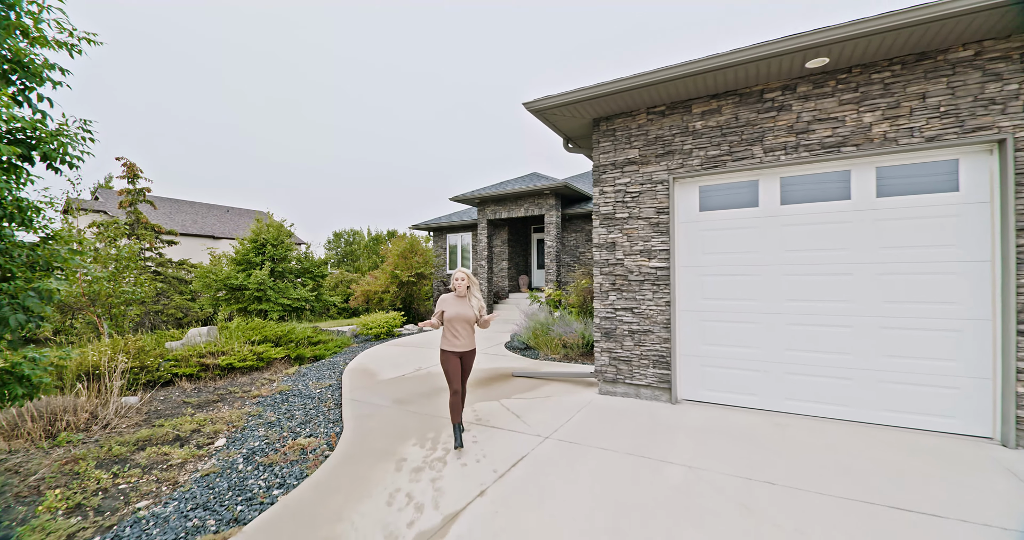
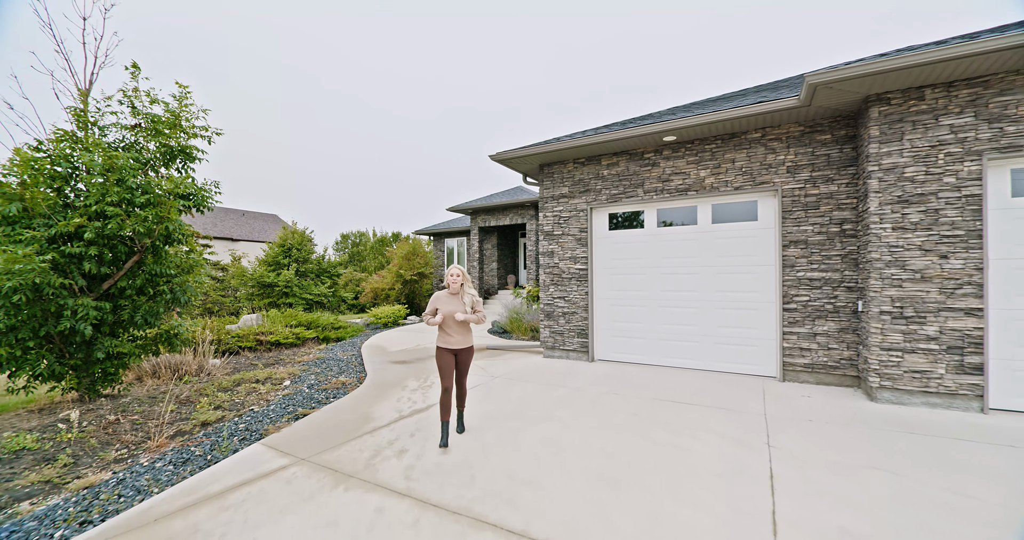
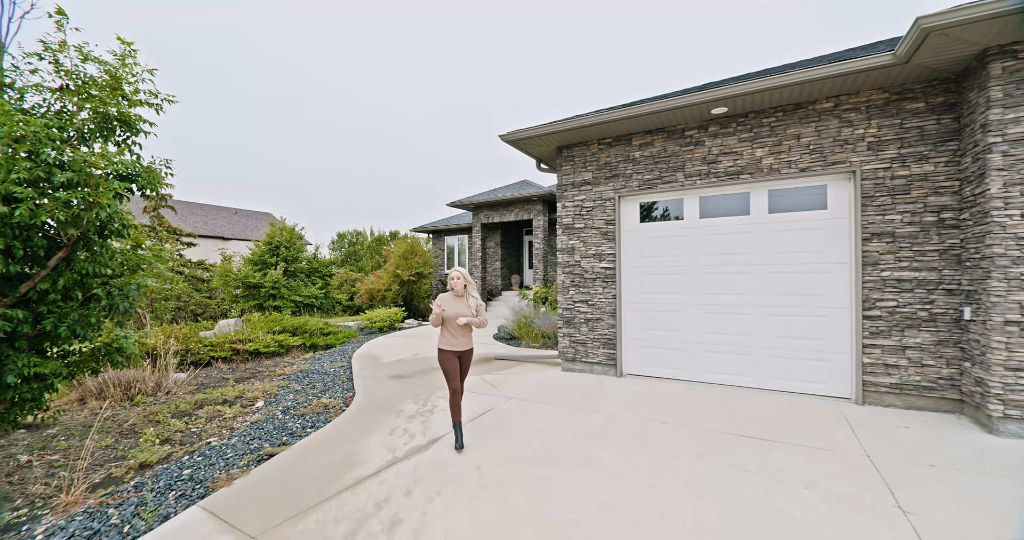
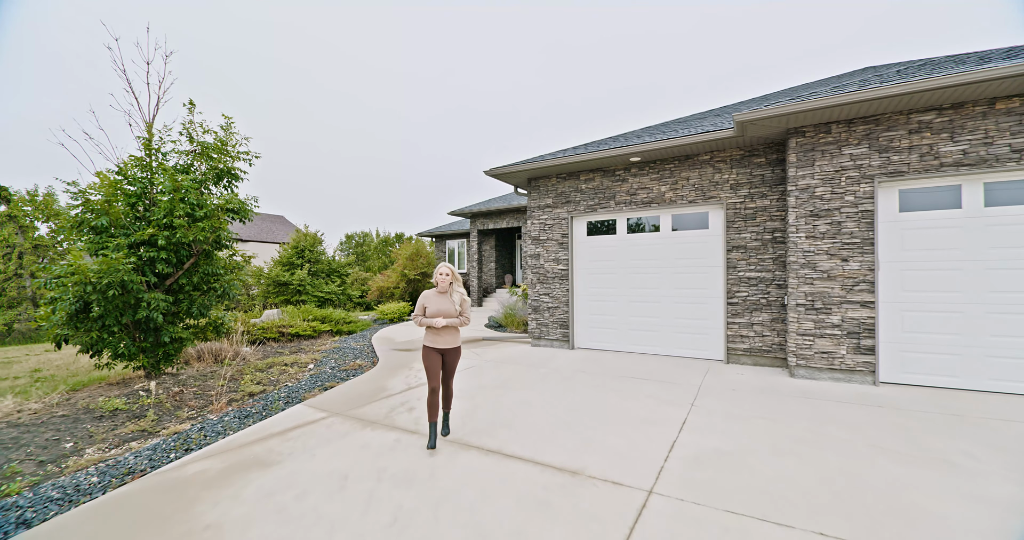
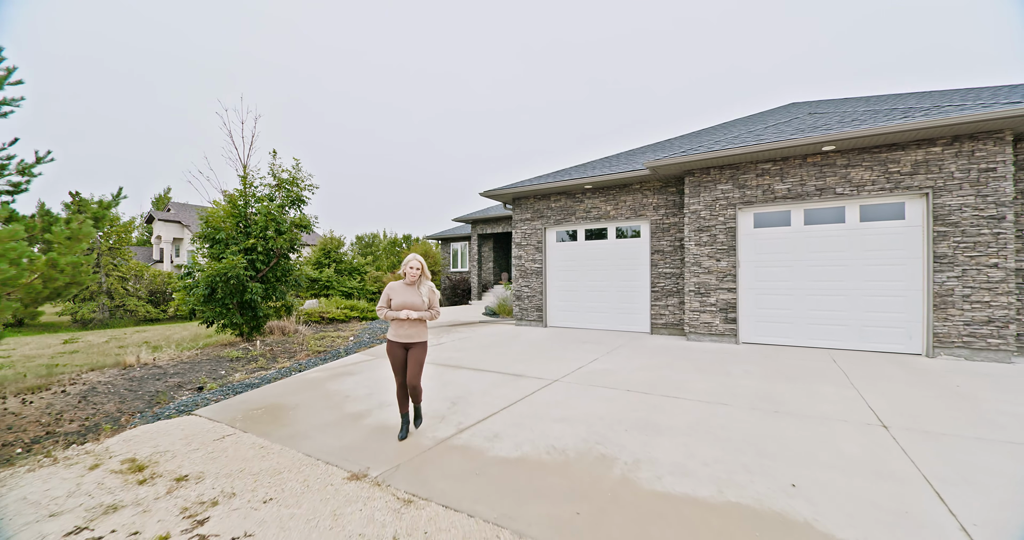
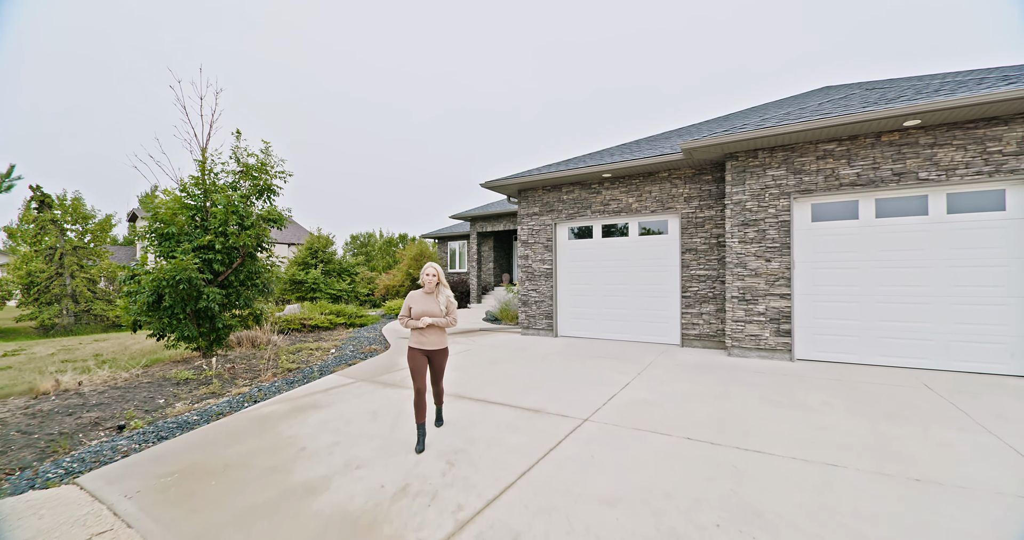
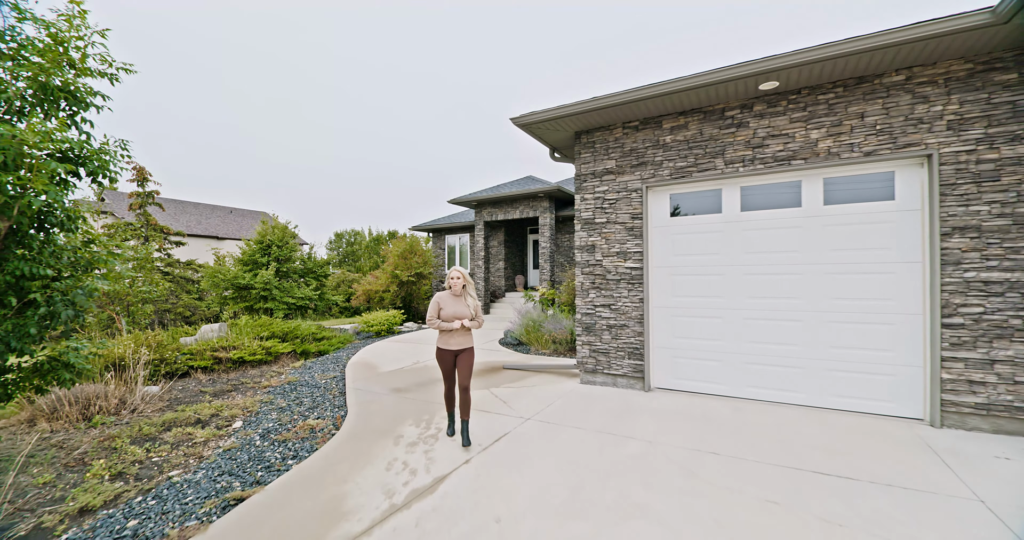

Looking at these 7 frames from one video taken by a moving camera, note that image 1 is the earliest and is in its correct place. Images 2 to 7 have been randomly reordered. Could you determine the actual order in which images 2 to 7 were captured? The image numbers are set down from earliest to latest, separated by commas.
7, 3, 2, 4, 6, 5
